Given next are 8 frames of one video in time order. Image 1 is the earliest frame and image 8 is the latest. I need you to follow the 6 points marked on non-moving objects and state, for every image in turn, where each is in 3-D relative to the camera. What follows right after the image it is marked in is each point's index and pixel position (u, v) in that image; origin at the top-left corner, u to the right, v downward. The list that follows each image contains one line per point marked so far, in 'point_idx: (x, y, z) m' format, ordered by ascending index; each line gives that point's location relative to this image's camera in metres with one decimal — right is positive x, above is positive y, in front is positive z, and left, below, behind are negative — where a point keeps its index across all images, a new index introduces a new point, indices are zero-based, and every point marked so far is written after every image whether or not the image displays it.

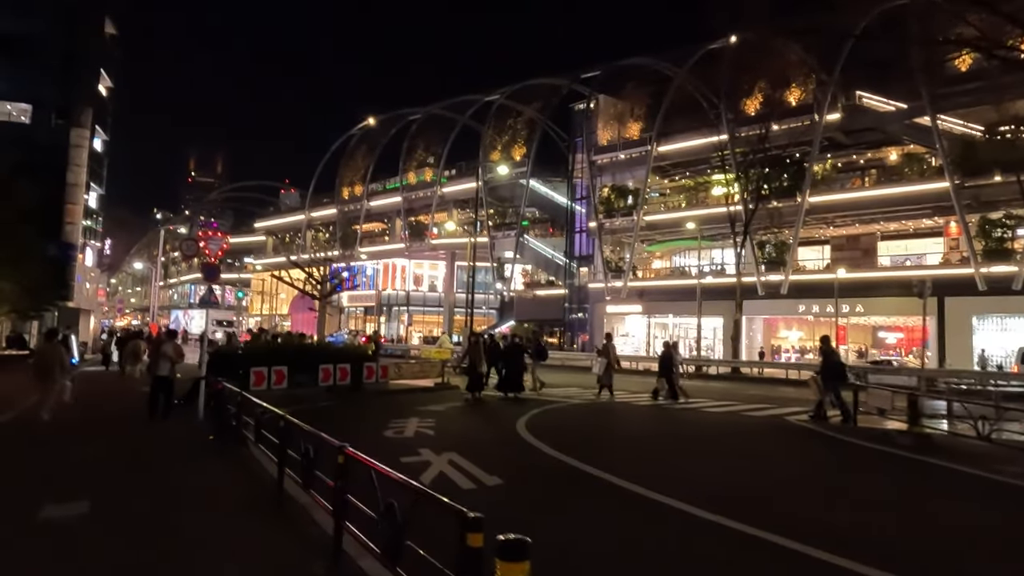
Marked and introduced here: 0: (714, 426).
0: (+3.9, -2.6, +12.7) m
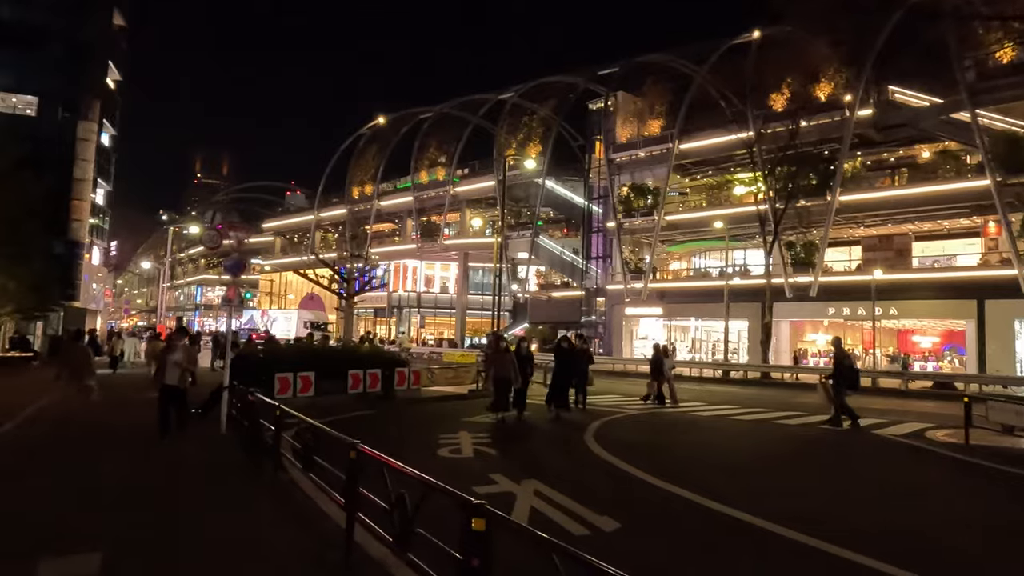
0: (+4.7, -2.6, +11.5) m
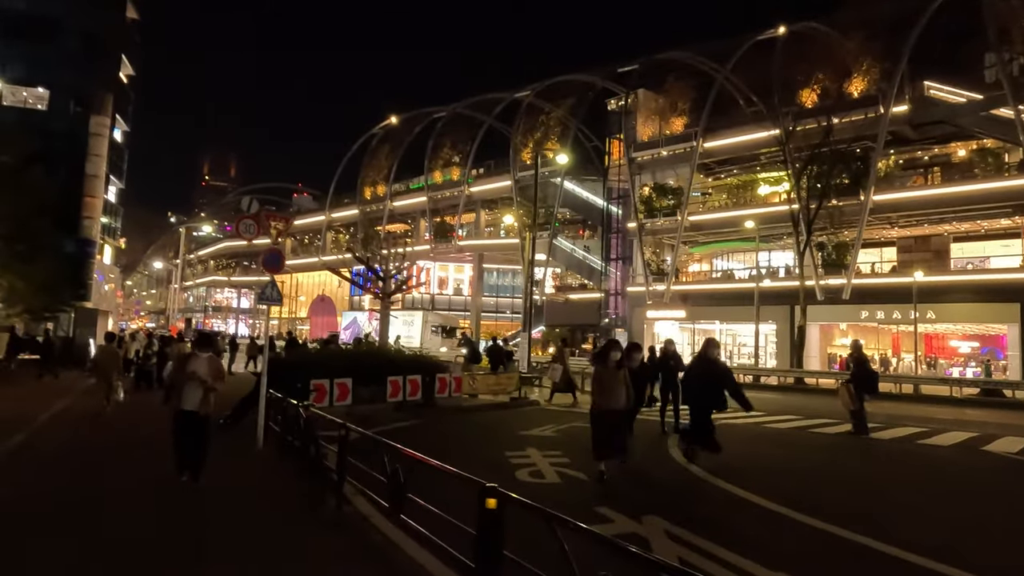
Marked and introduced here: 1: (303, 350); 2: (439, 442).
0: (+5.6, -2.6, +10.4) m
1: (-3.7, -1.2, +12.1) m
2: (-0.9, -2.1, +9.0) m
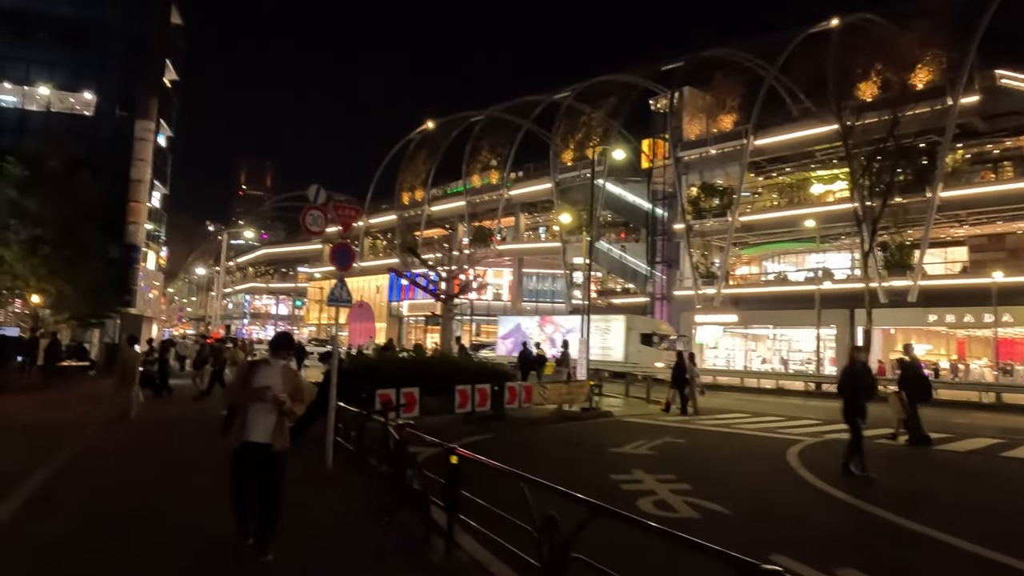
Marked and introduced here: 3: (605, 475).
0: (+6.8, -2.6, +9.0) m
1: (-2.4, -1.2, +11.3) m
2: (+0.2, -2.1, +8.0) m
3: (+1.0, -1.9, +7.0) m
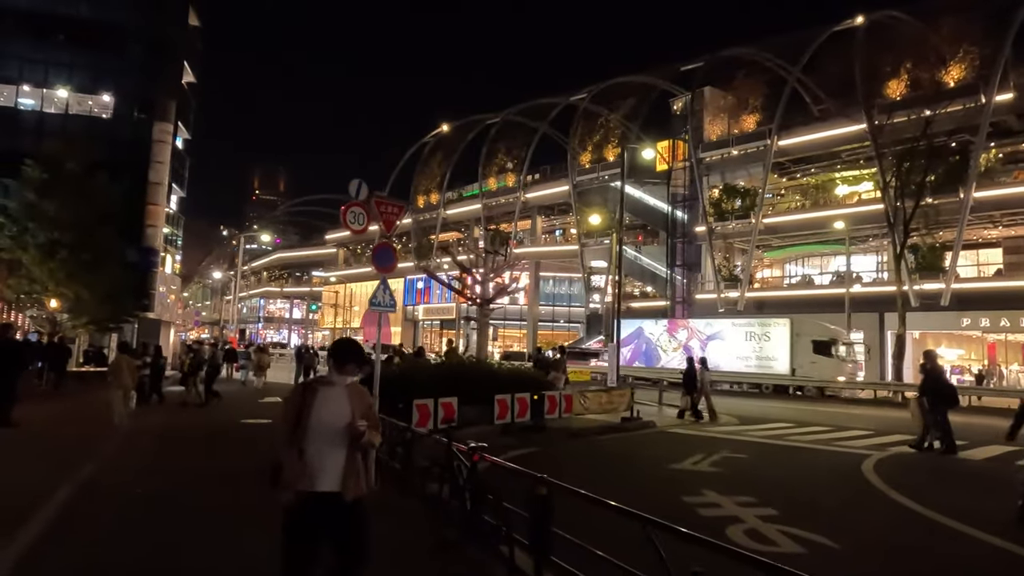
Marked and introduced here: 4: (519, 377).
0: (+7.4, -2.6, +8.3) m
1: (-1.8, -1.2, +10.7) m
2: (+0.8, -2.1, +7.4) m
3: (+1.5, -2.0, +6.4) m
4: (+0.1, -1.5, +11.4) m
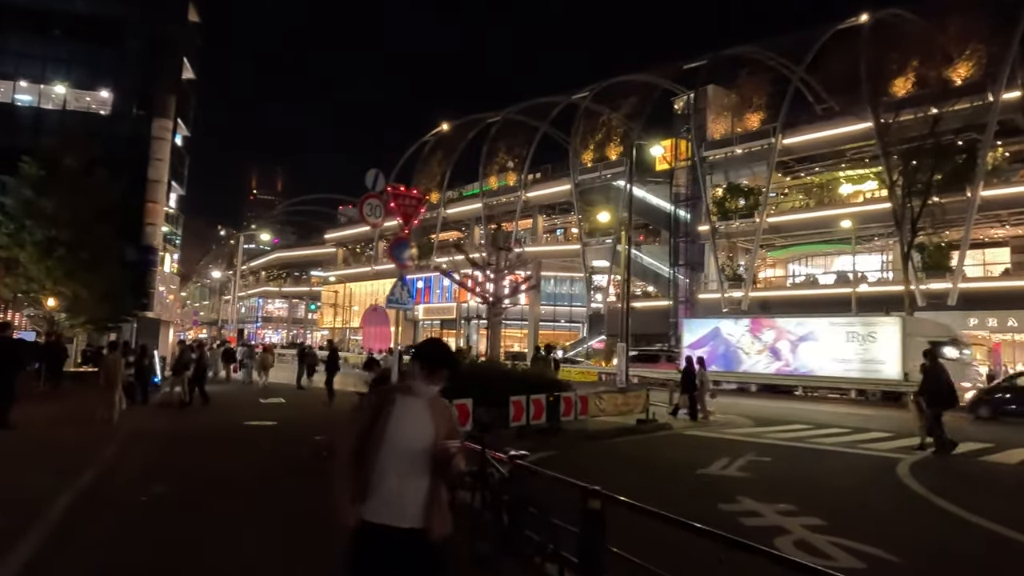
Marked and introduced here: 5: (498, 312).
0: (+7.7, -2.6, +8.0) m
1: (-1.6, -1.2, +10.4) m
2: (+1.0, -2.1, +7.1) m
3: (+1.8, -1.9, +6.1) m
4: (+0.3, -1.5, +11.0) m
5: (-0.4, -0.8, +19.5) m
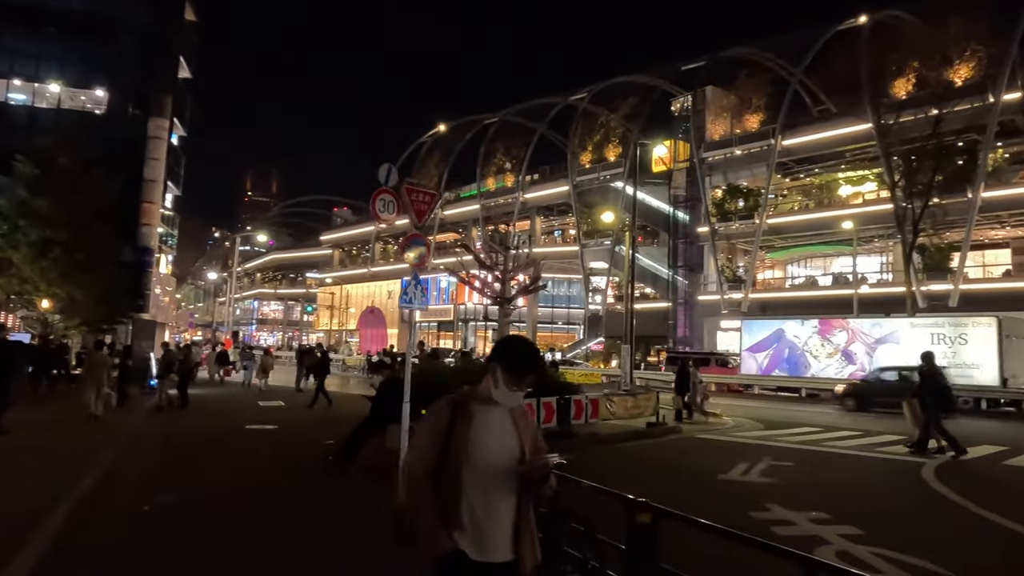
0: (+7.8, -2.6, +7.8) m
1: (-1.5, -1.2, +10.1) m
2: (+1.2, -2.1, +6.9) m
3: (+1.9, -1.9, +5.8) m
4: (+0.4, -1.5, +10.8) m
5: (-0.3, -0.8, +19.3) m
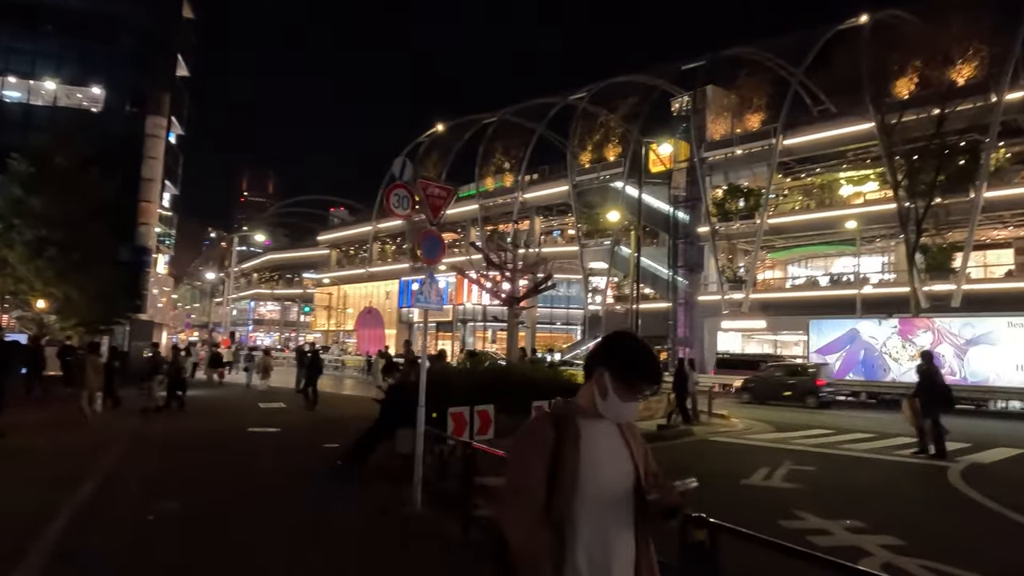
0: (+8.0, -2.6, +7.6) m
1: (-1.3, -1.2, +9.9) m
2: (+1.3, -2.1, +6.6) m
3: (+2.1, -1.9, +5.6) m
4: (+0.6, -1.5, +10.6) m
5: (-0.2, -0.8, +19.0) m
